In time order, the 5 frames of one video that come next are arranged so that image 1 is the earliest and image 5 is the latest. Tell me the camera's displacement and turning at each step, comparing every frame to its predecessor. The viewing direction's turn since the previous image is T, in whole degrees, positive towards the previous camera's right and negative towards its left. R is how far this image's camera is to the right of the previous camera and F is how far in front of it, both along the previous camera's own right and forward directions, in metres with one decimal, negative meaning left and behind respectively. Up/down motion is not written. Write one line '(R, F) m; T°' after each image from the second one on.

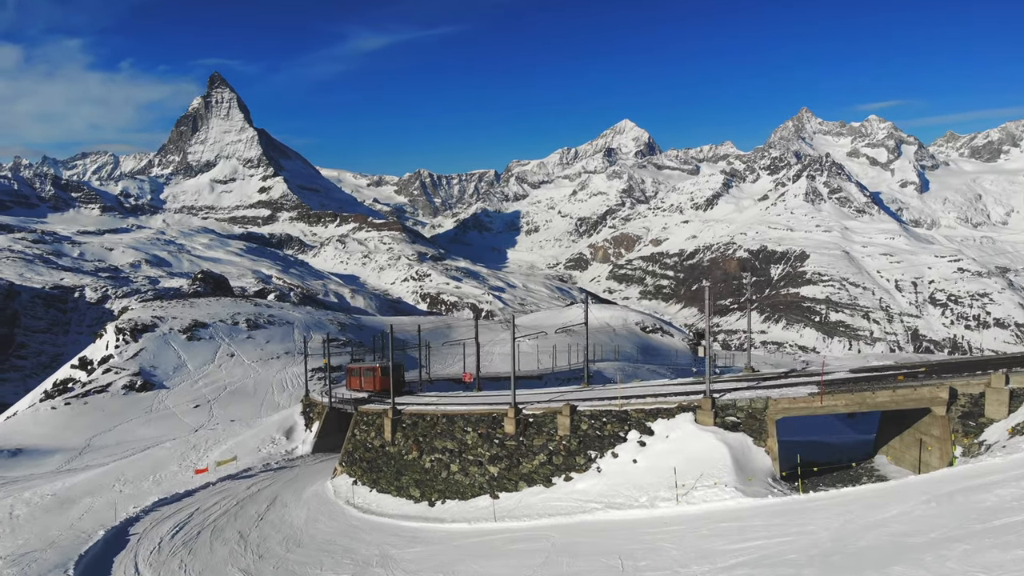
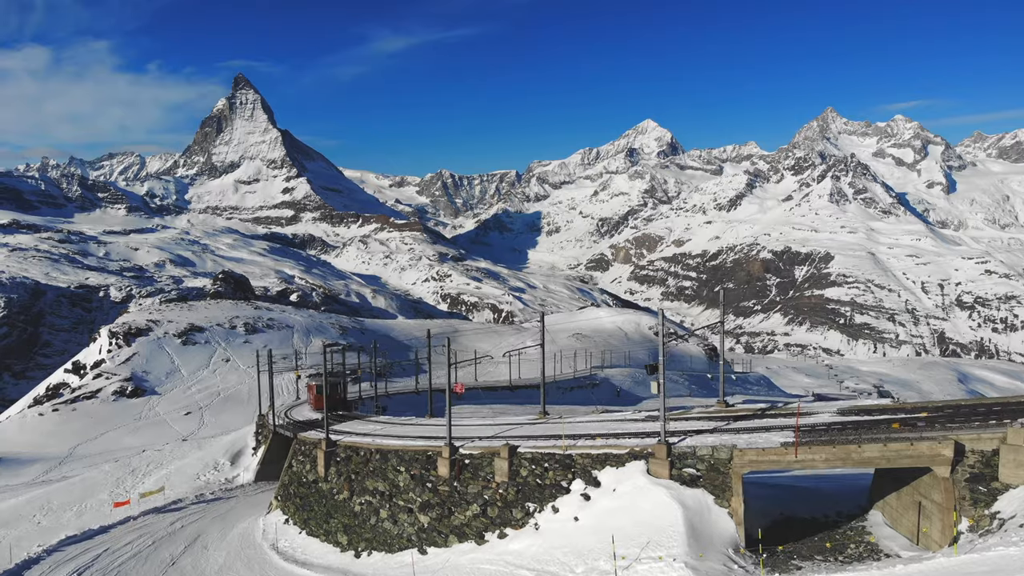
(+2.6, +3.1) m; -2°
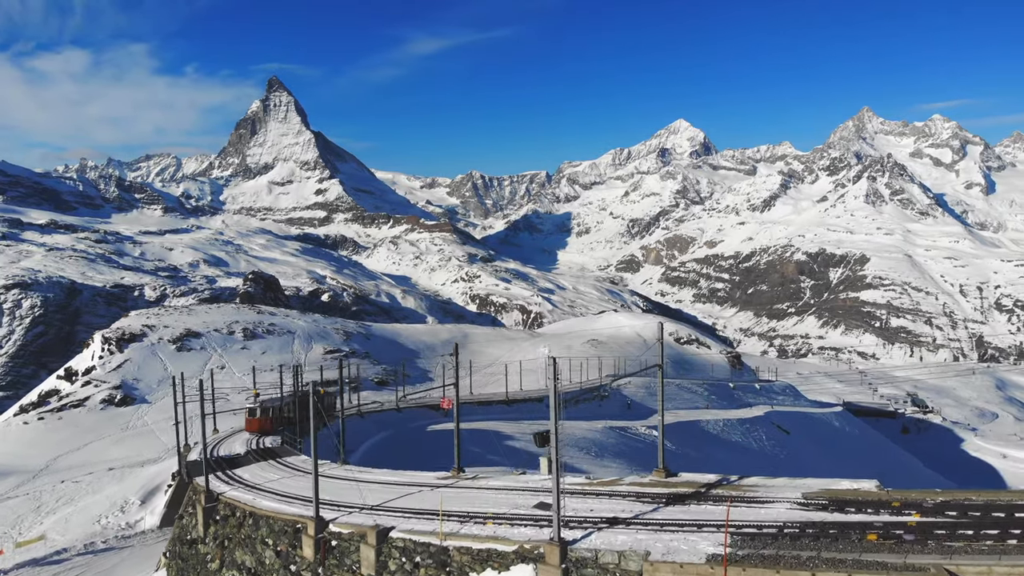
(+3.5, +4.1) m; -2°
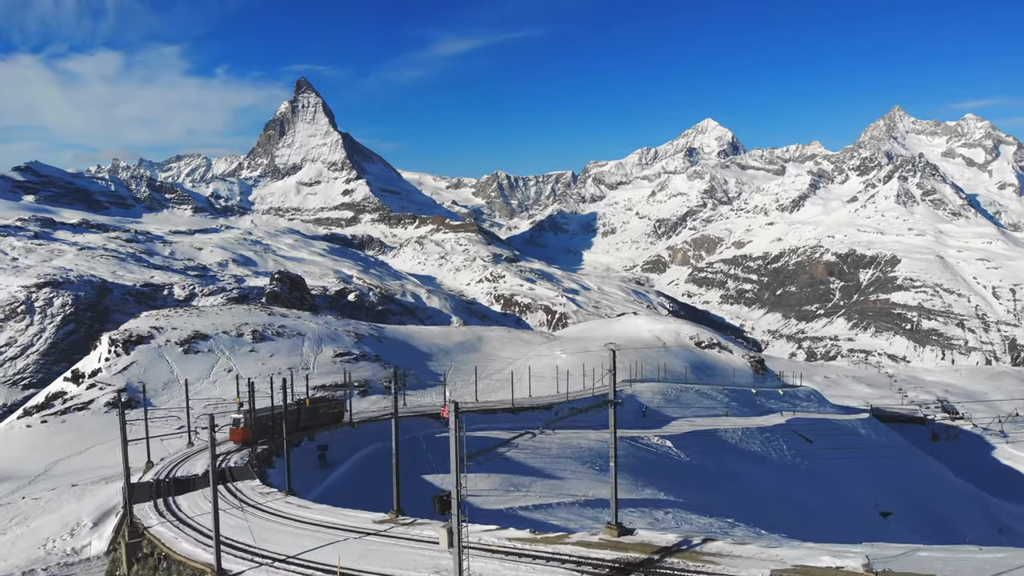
(+1.9, +2.2) m; -2°
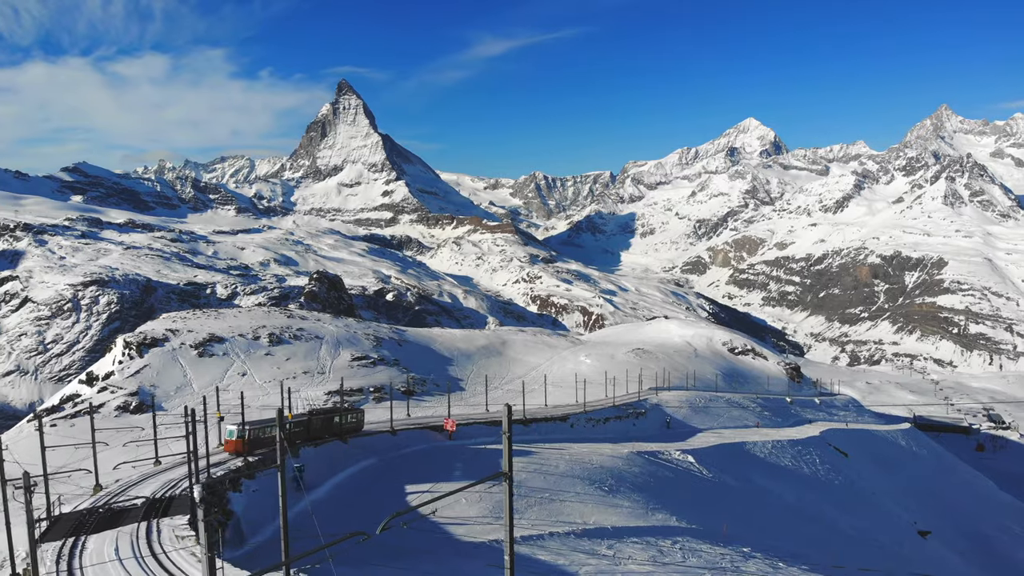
(+2.5, +2.9) m; -3°
